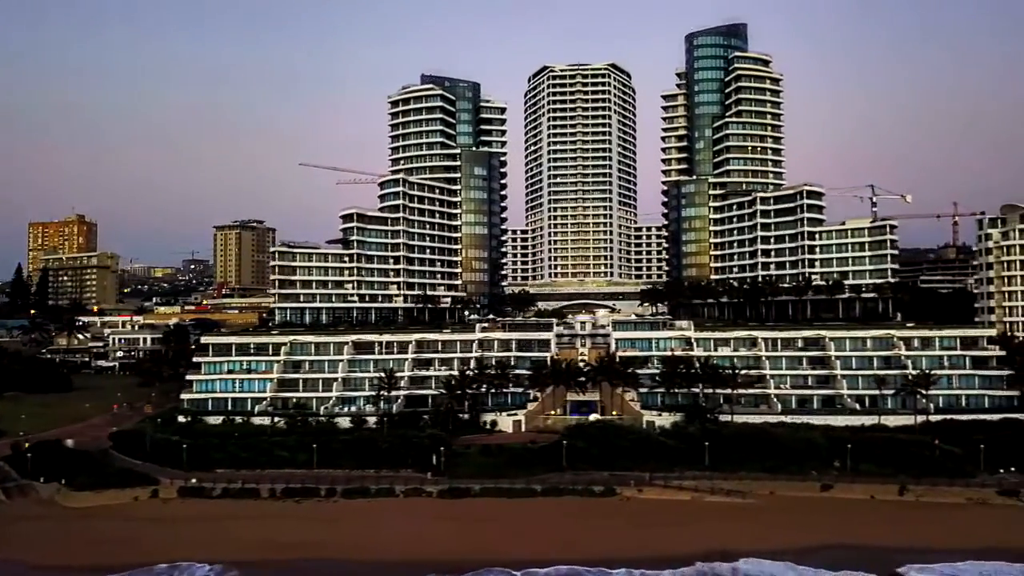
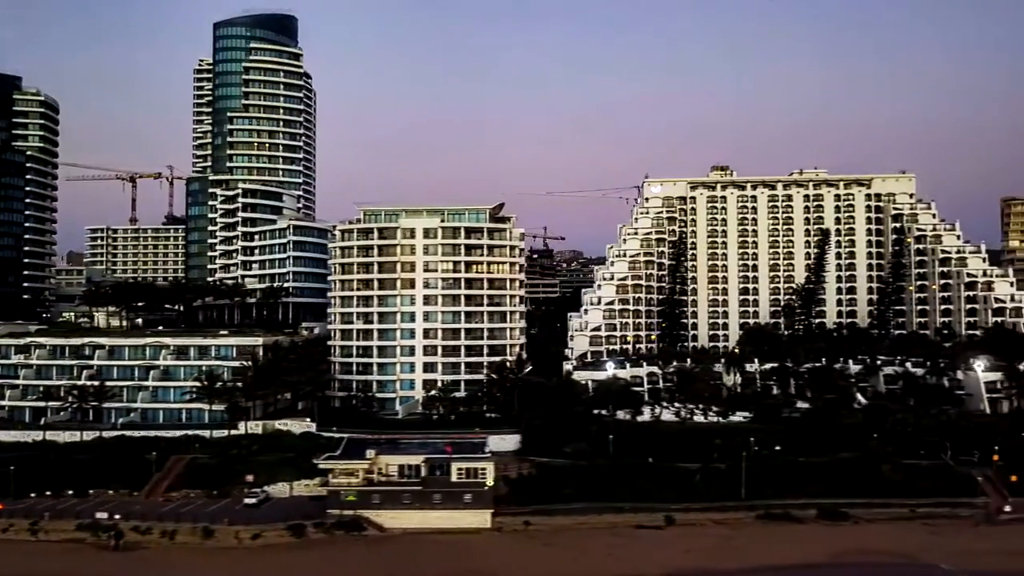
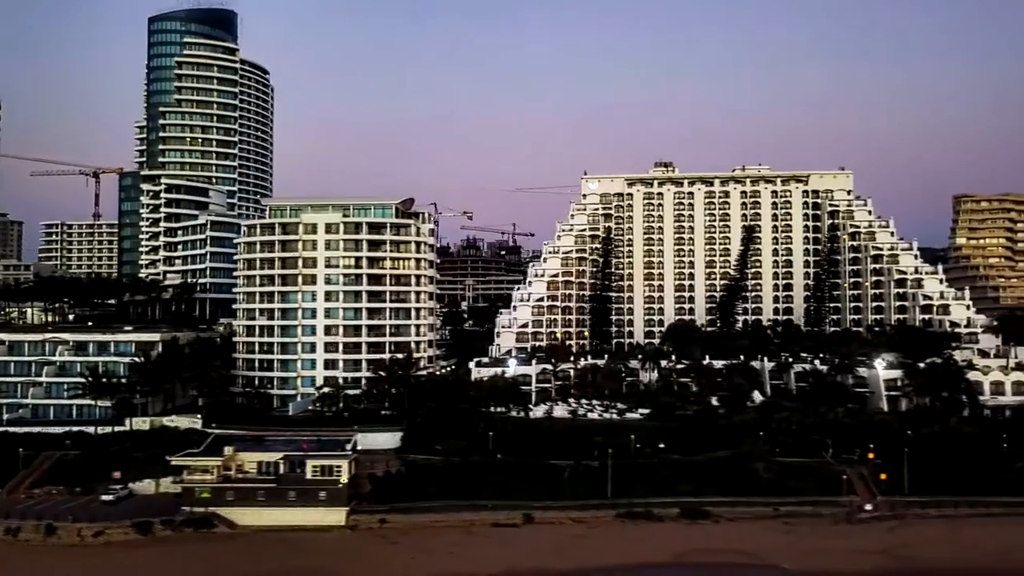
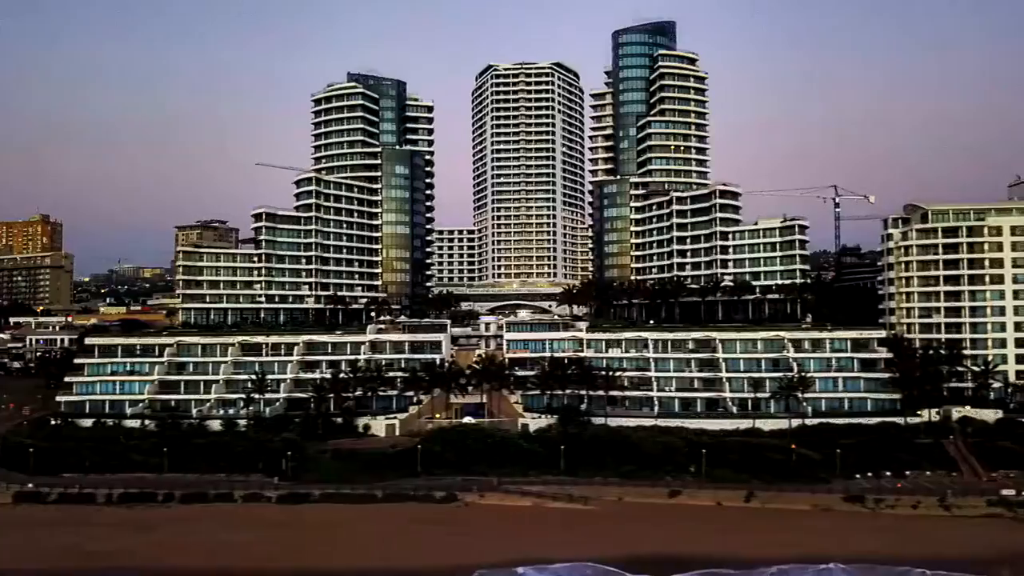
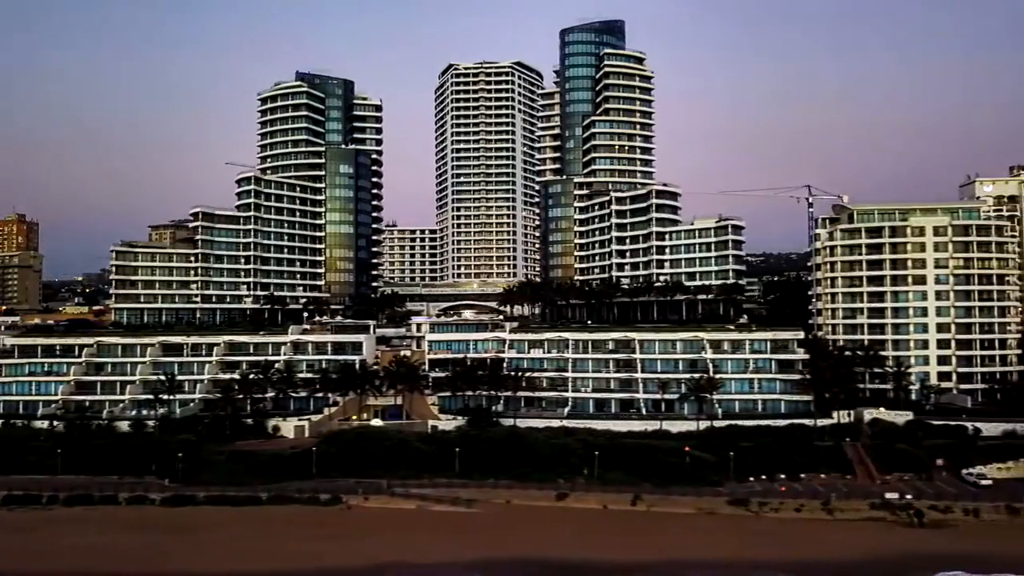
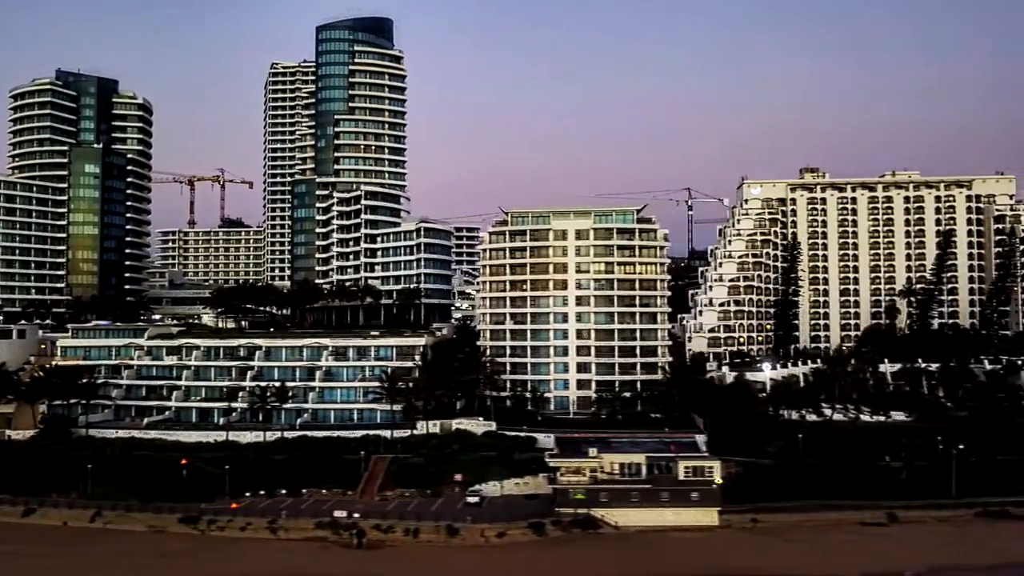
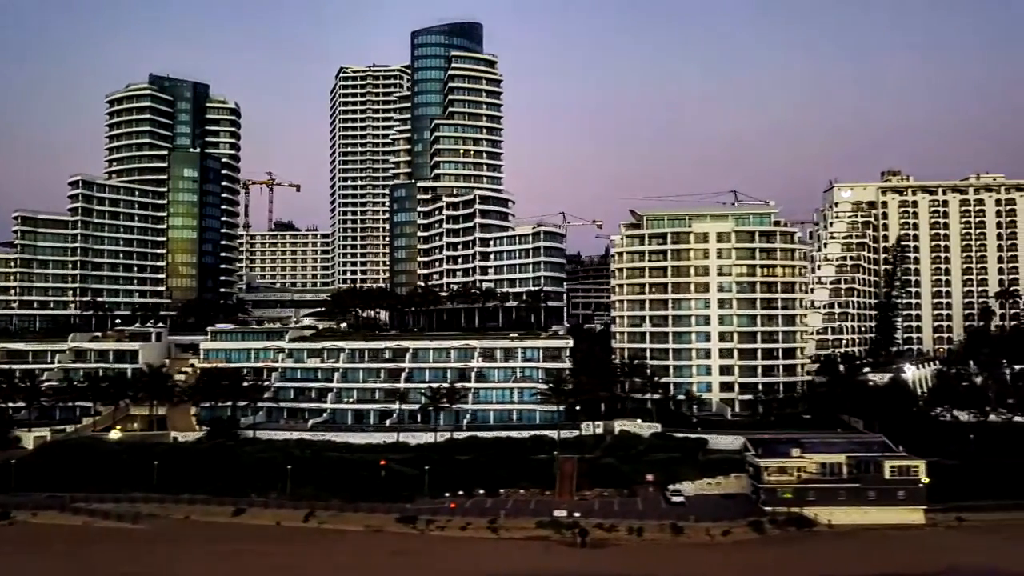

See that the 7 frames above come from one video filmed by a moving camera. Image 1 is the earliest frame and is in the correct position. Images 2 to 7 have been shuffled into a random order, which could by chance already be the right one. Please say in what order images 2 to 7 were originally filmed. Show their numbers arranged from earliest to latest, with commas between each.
4, 5, 7, 6, 2, 3
